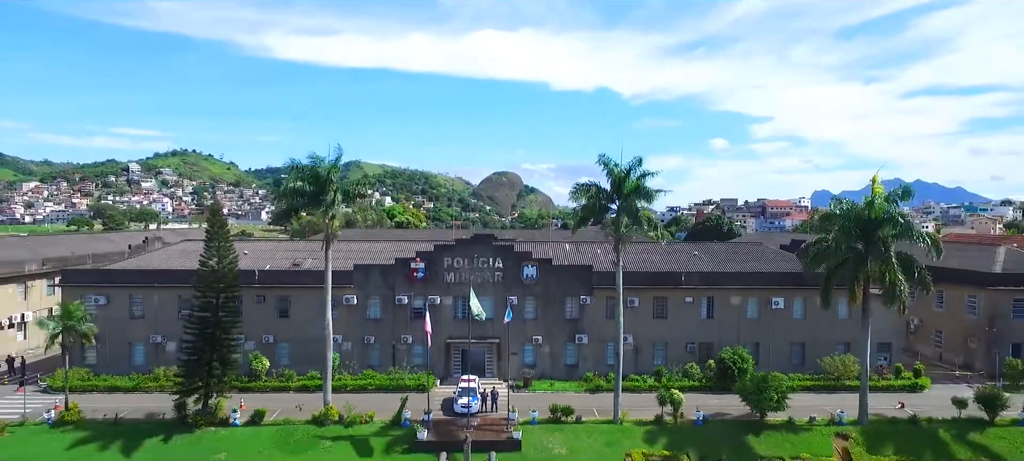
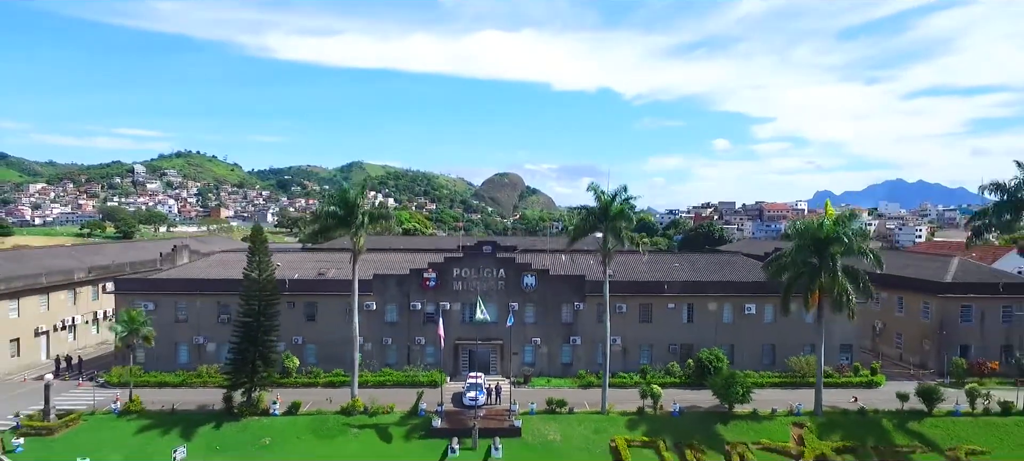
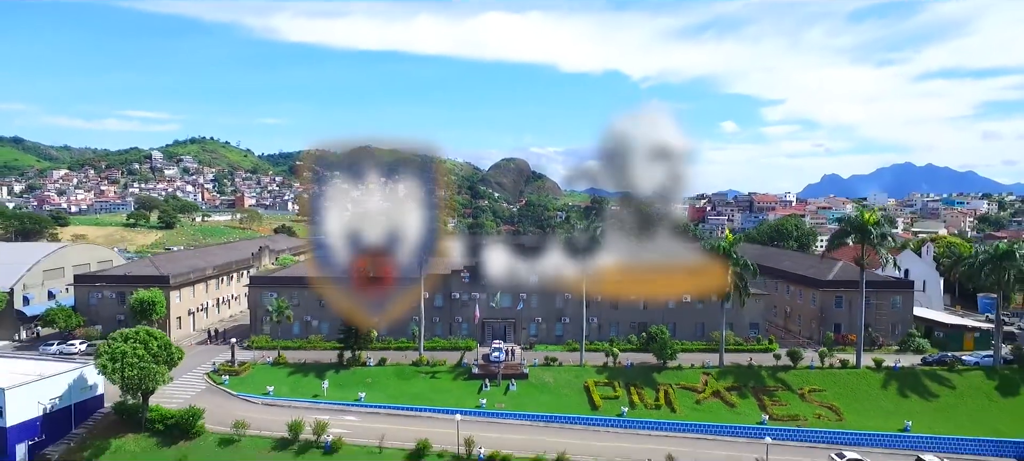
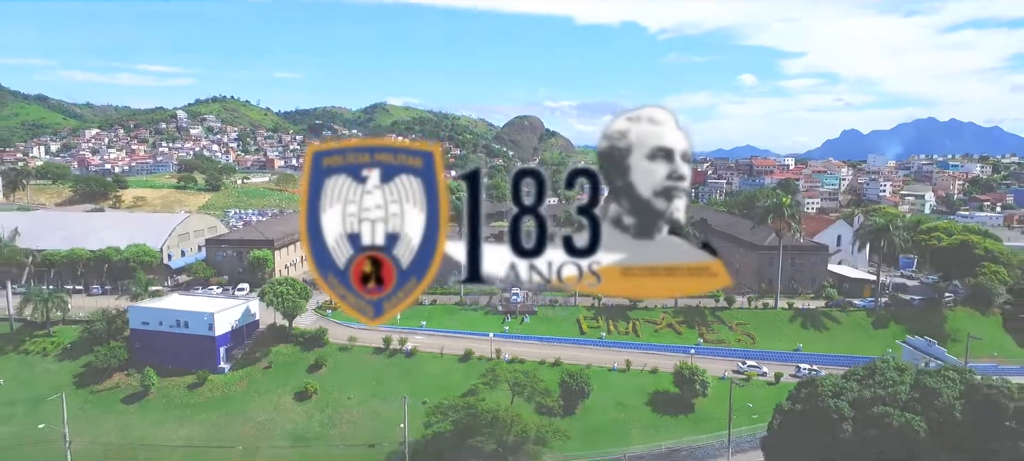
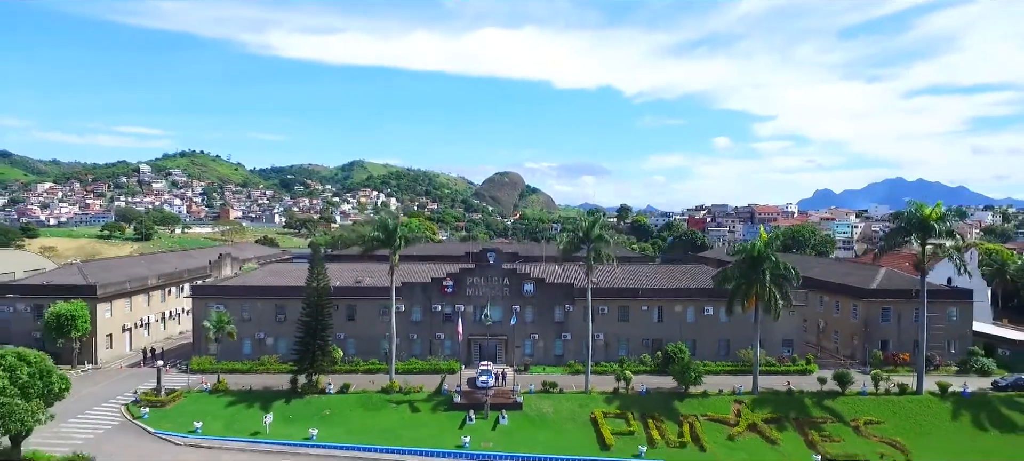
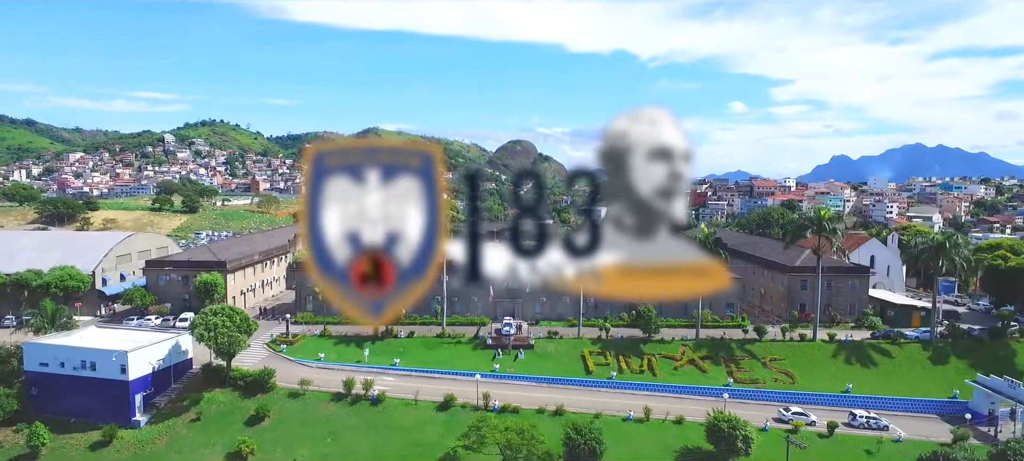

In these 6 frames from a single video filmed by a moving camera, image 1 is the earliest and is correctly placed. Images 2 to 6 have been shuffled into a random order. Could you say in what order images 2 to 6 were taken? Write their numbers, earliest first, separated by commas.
2, 5, 3, 6, 4
